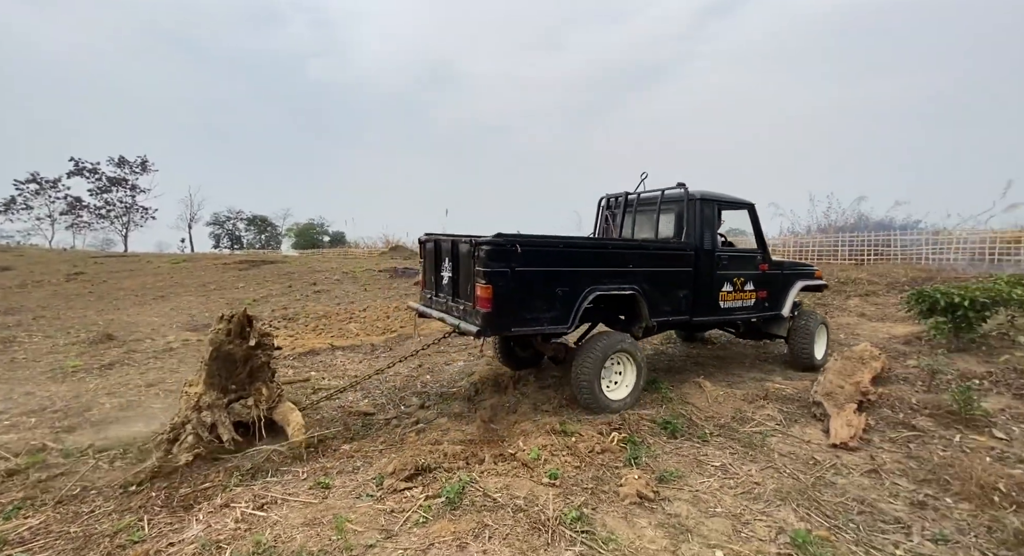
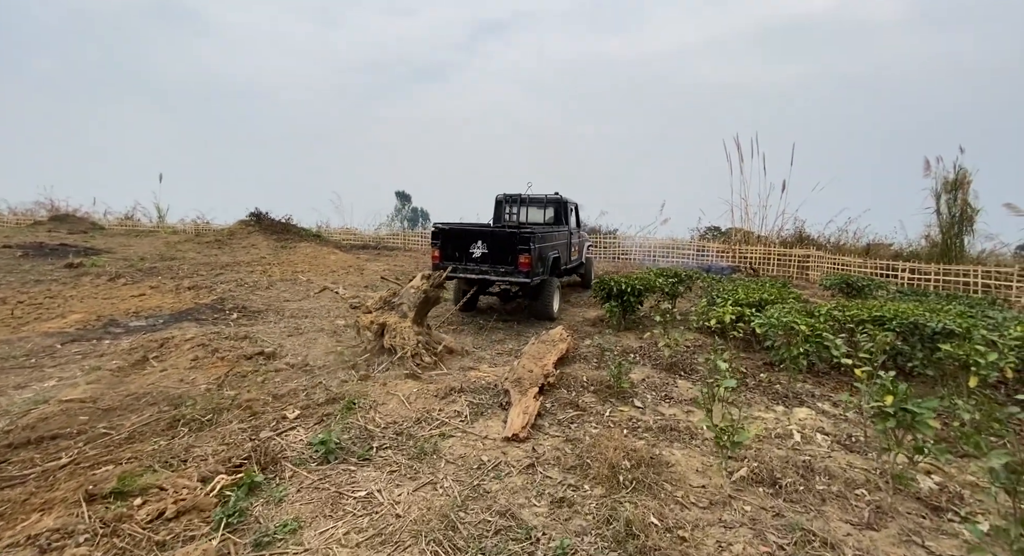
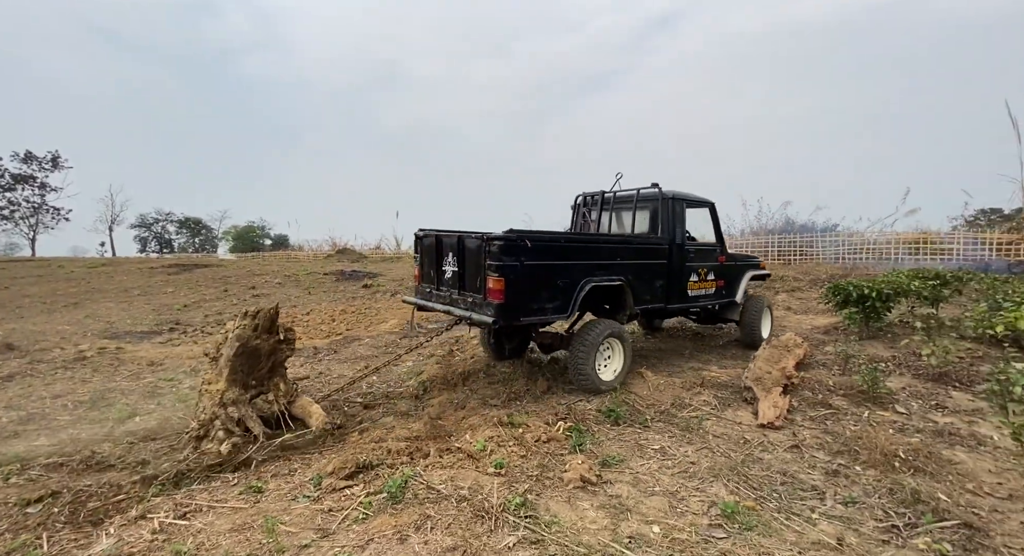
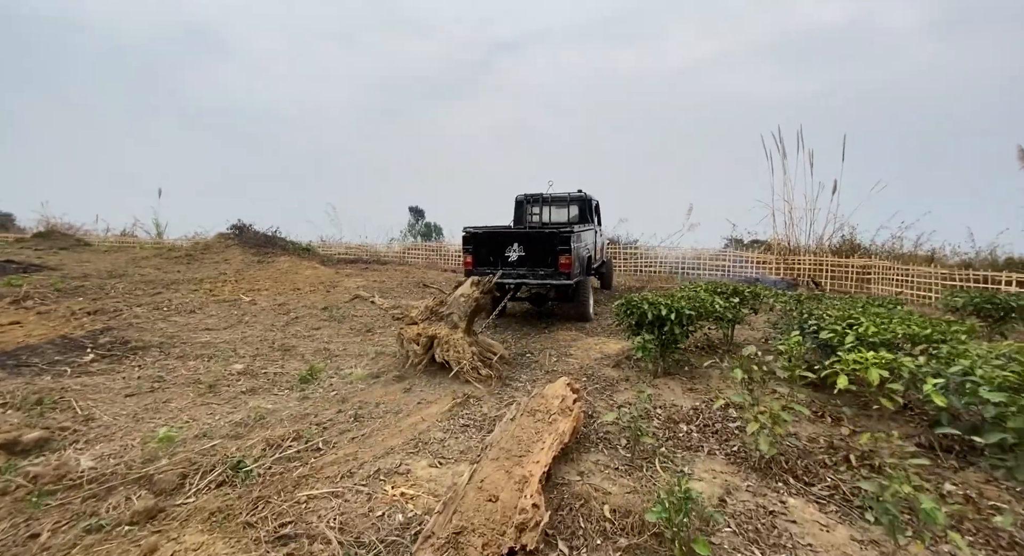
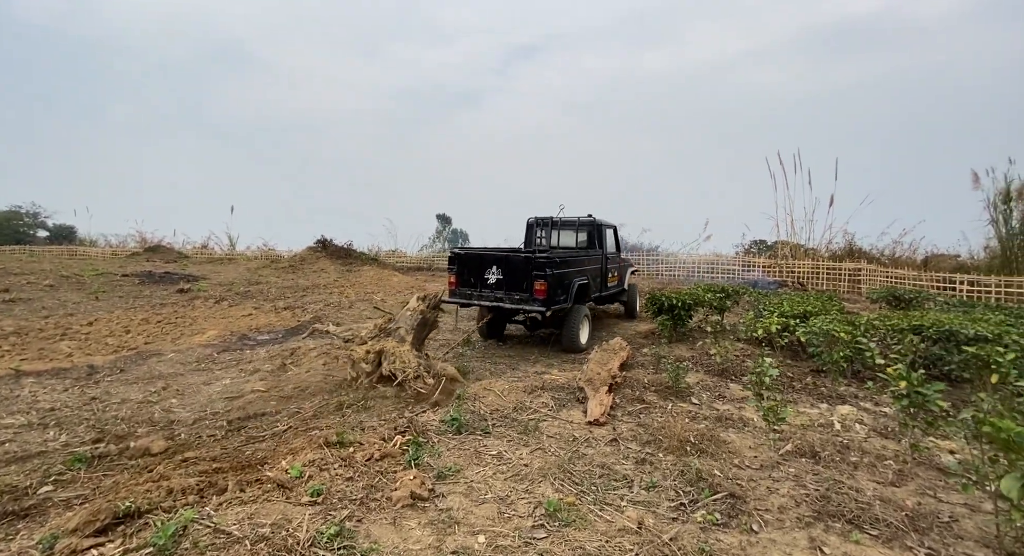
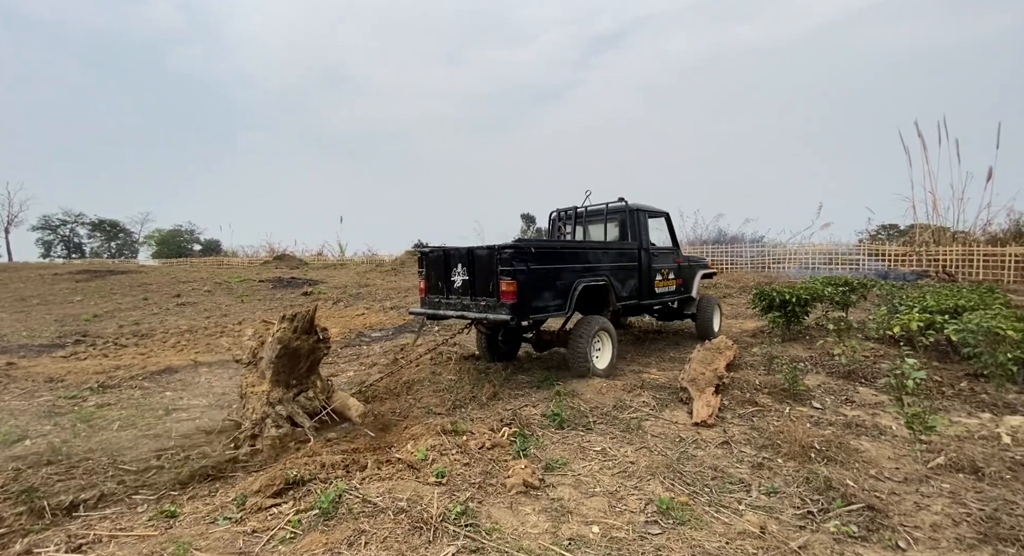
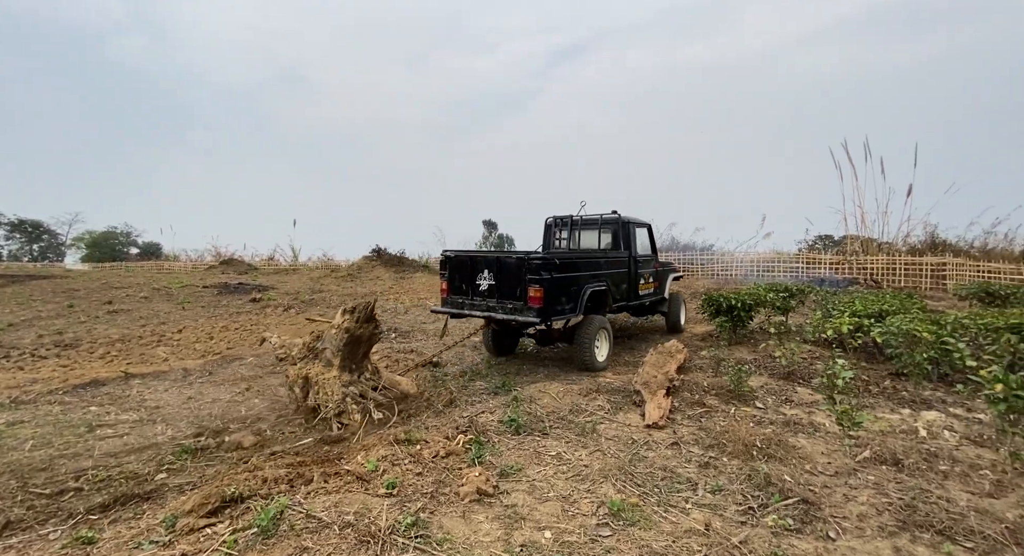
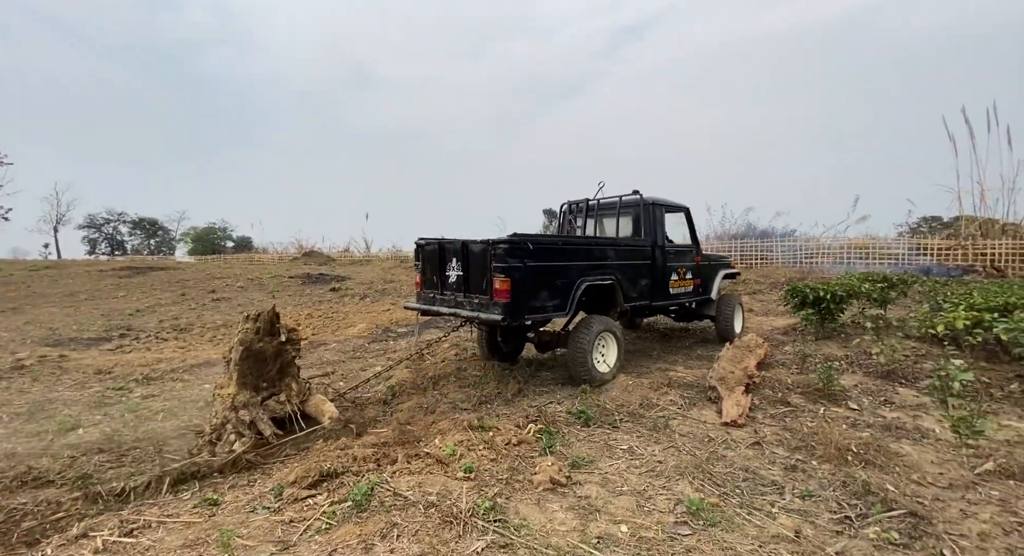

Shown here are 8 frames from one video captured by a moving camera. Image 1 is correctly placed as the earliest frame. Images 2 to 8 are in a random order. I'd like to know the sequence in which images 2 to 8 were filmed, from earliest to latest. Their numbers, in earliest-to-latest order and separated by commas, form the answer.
3, 8, 6, 7, 5, 2, 4
